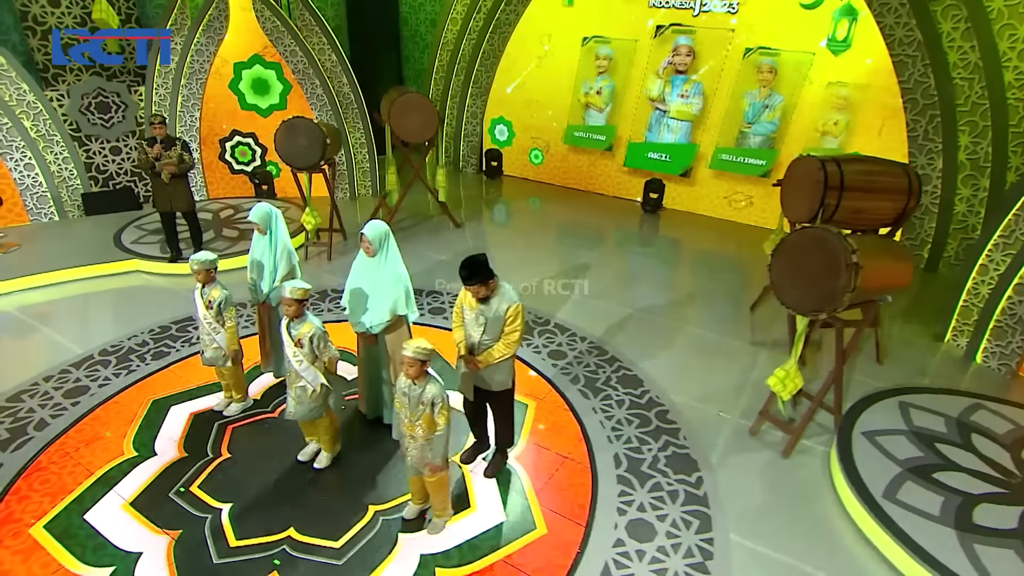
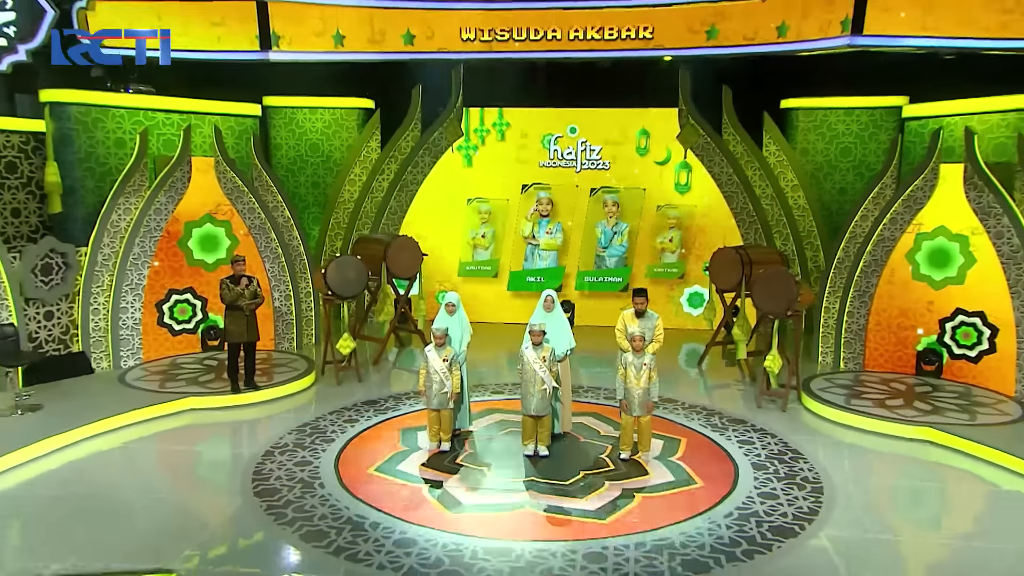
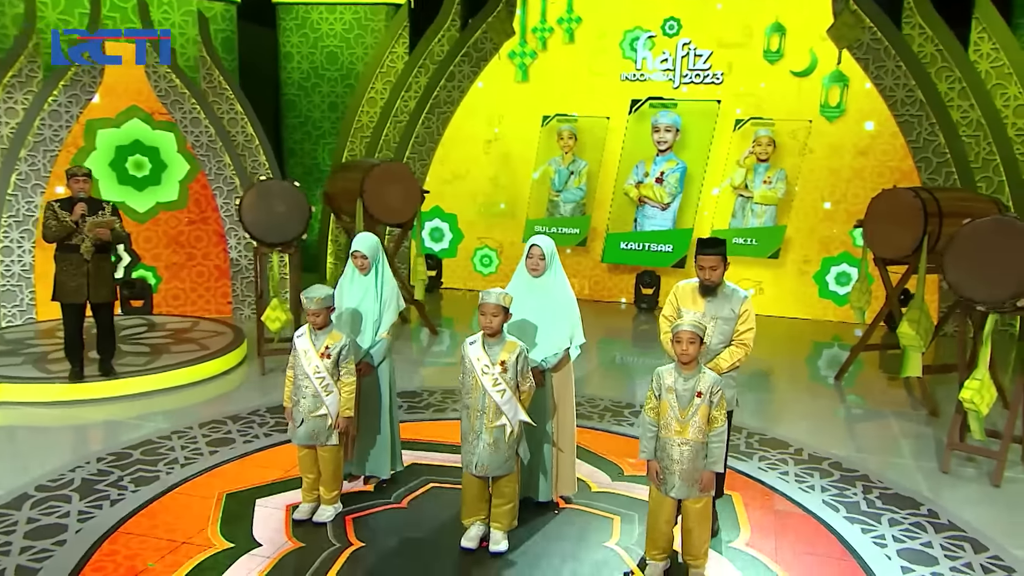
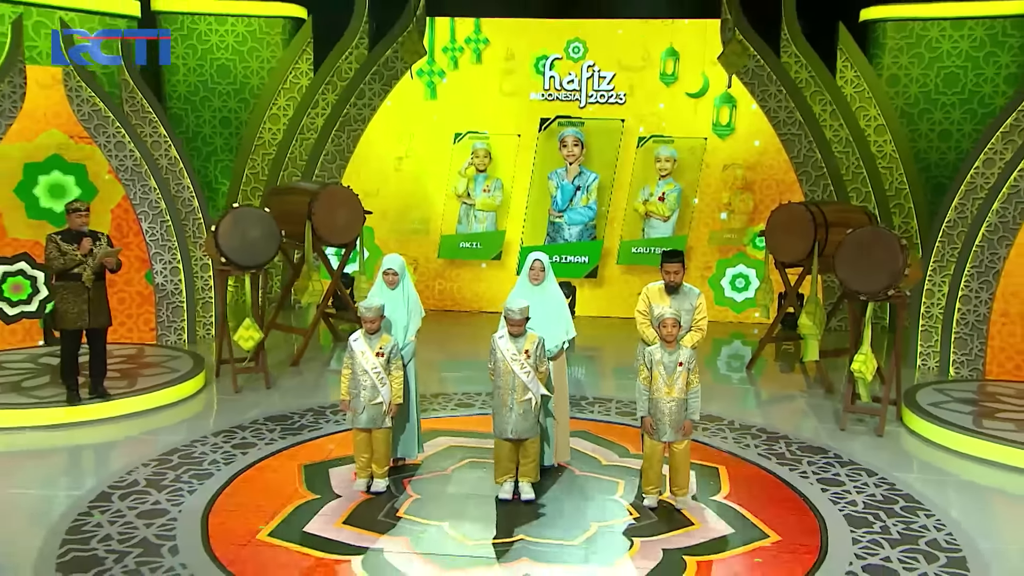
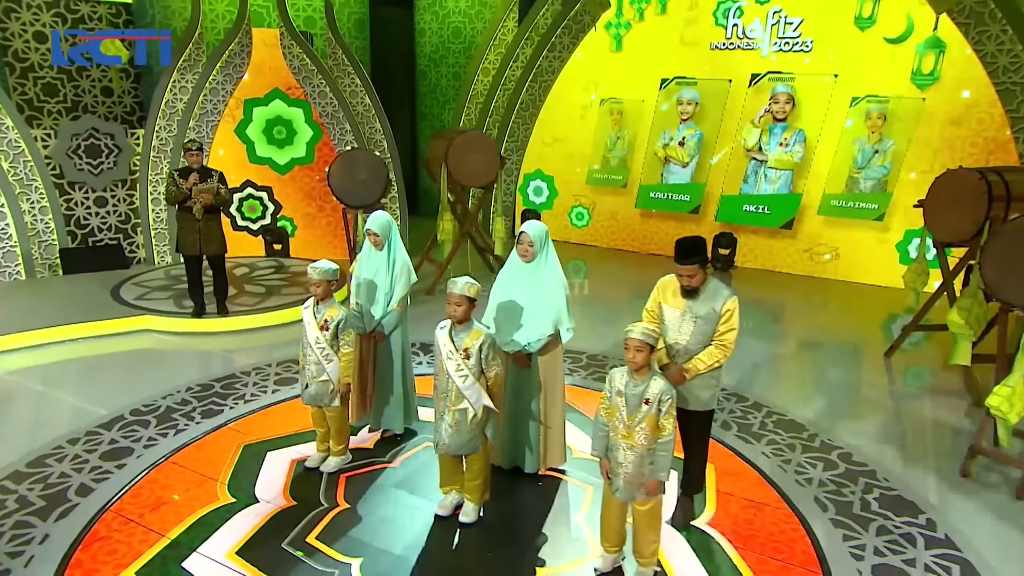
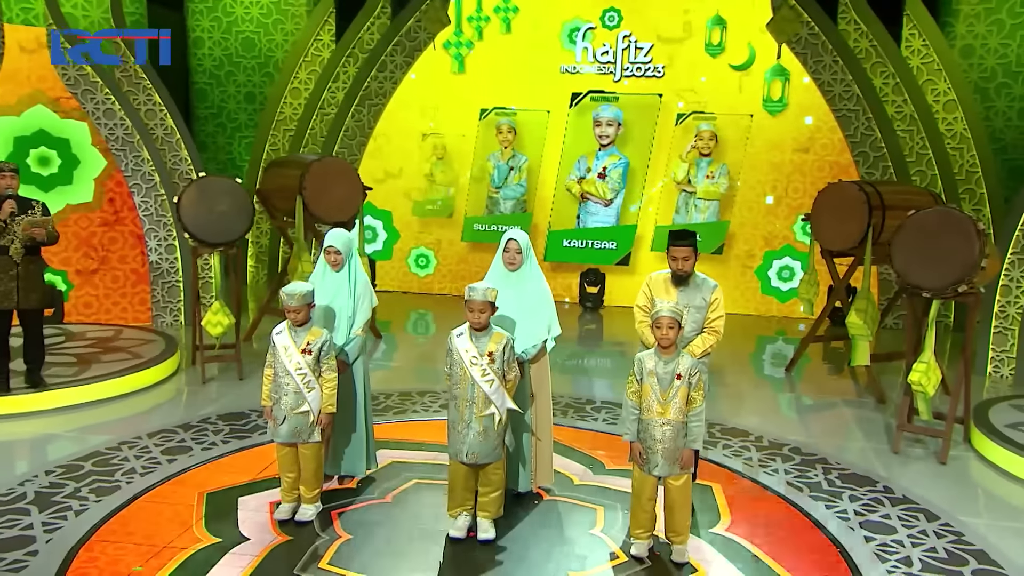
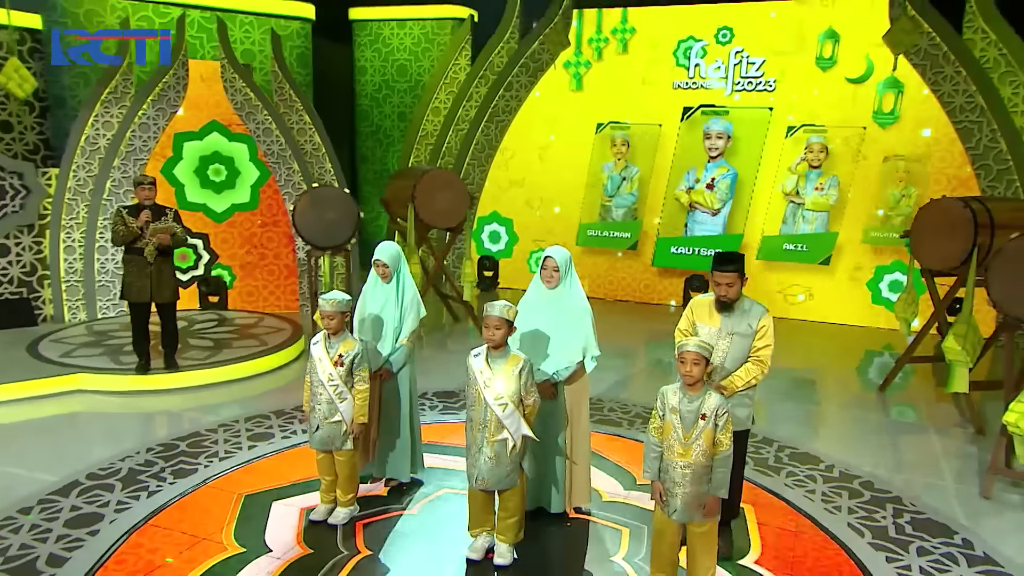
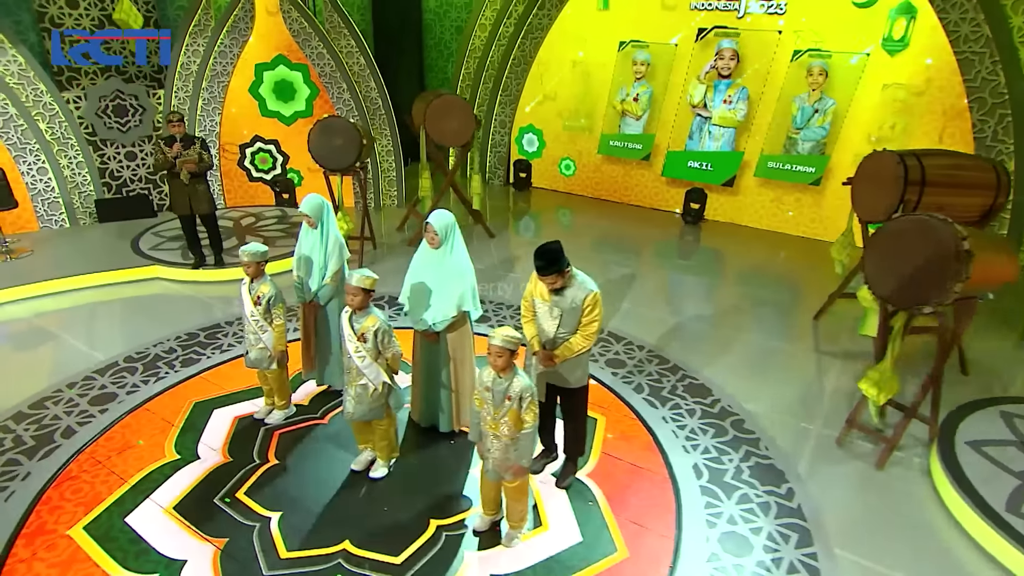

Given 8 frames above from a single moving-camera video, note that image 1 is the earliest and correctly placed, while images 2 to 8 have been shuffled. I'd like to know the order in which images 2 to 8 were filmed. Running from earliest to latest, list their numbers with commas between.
8, 5, 7, 3, 6, 4, 2
